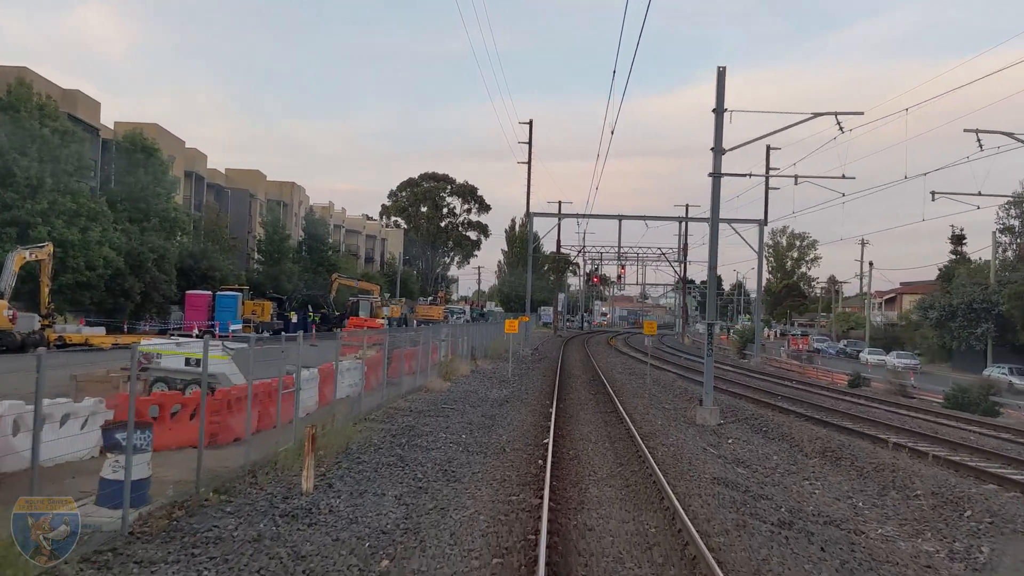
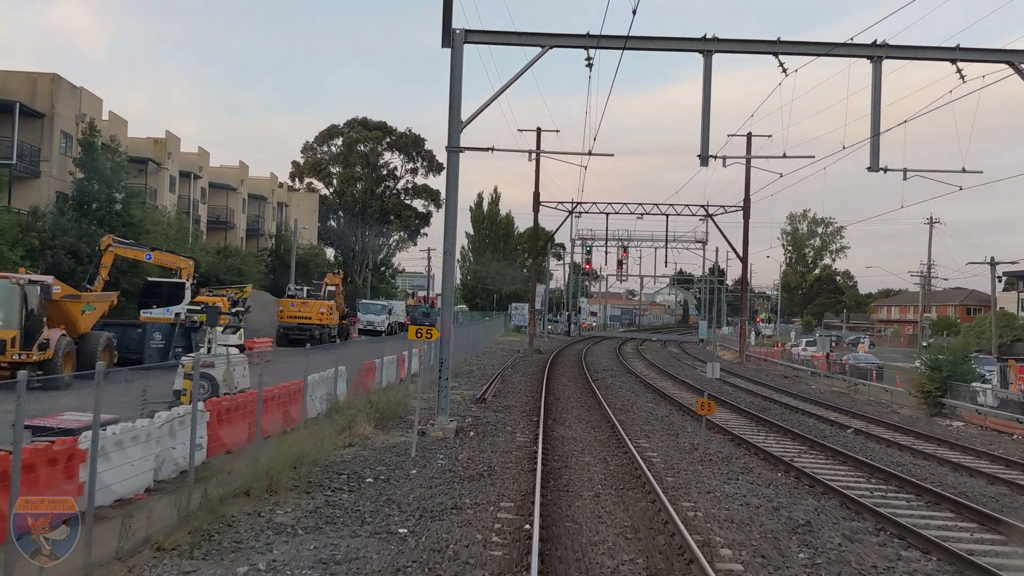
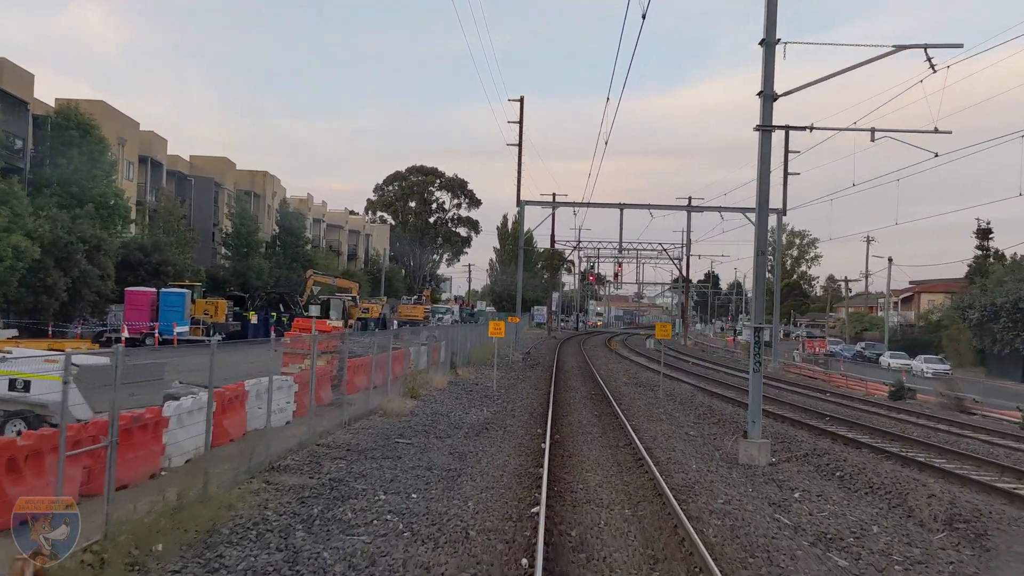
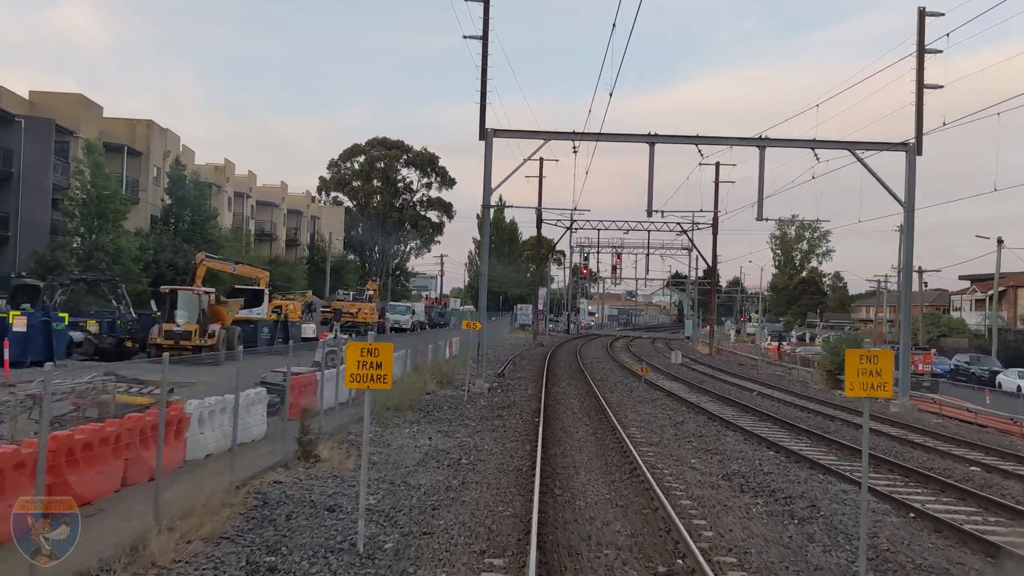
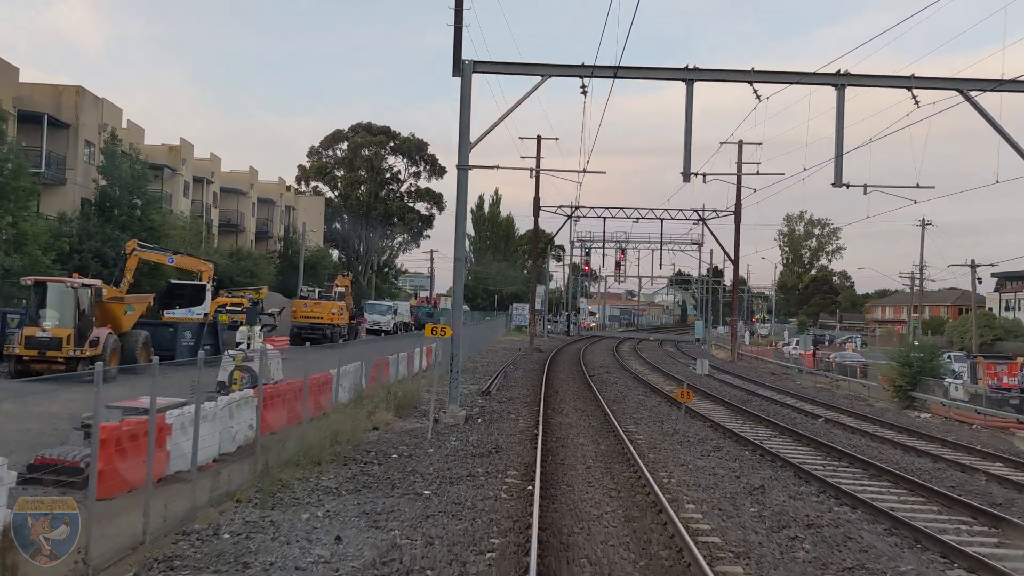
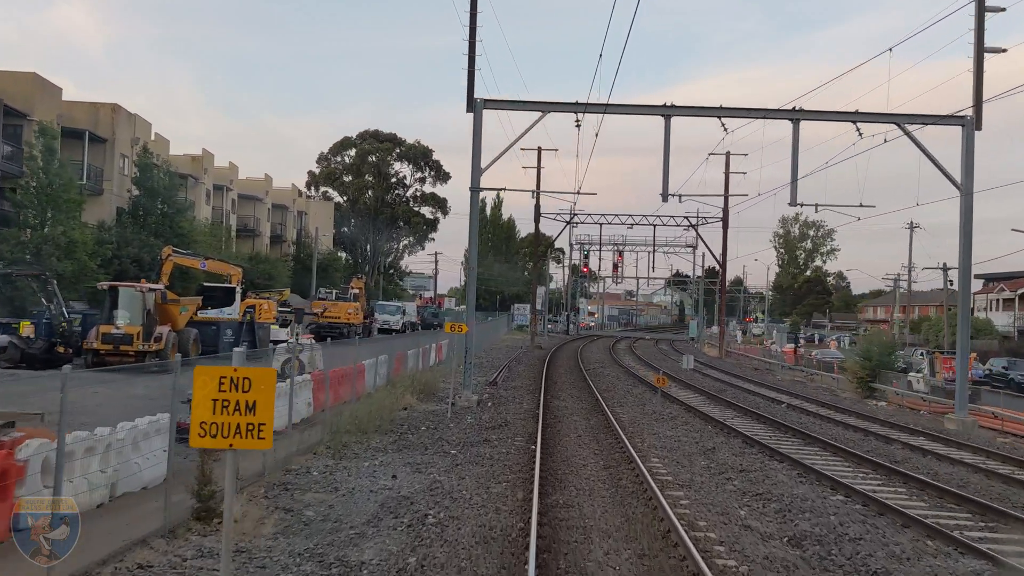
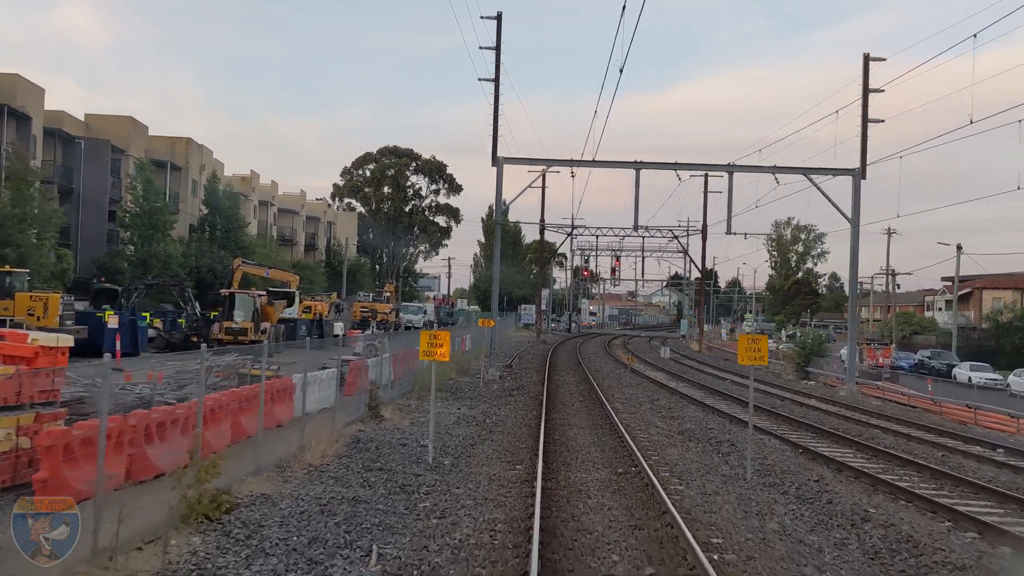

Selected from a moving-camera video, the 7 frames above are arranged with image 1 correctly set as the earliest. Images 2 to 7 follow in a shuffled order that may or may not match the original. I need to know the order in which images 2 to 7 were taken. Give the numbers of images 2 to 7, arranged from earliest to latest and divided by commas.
3, 7, 4, 6, 5, 2
